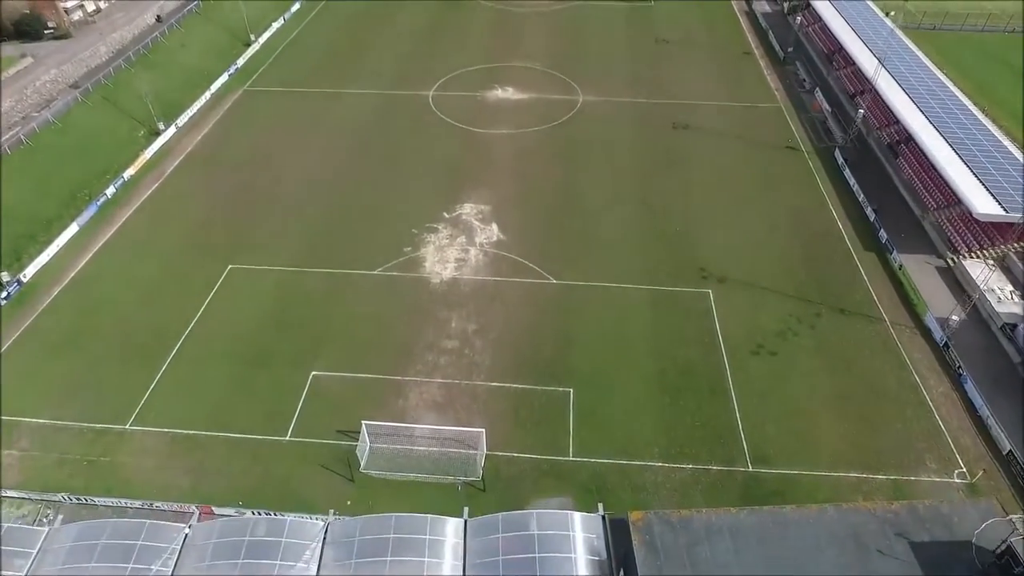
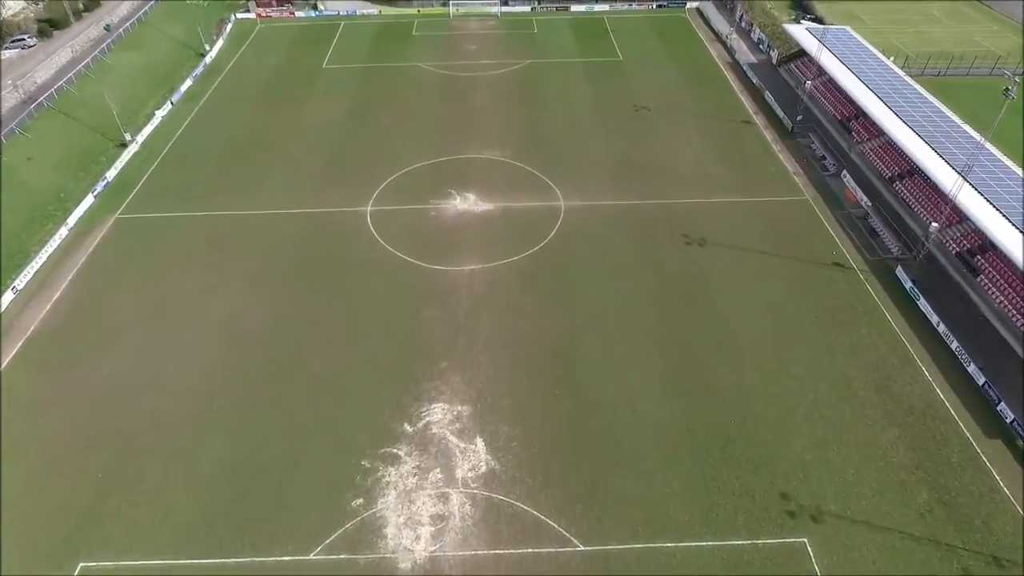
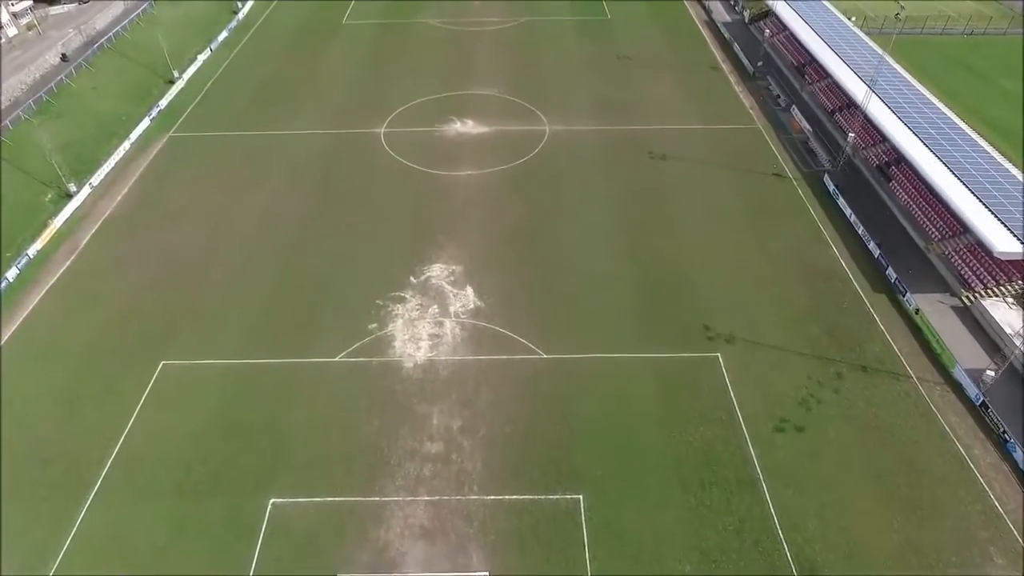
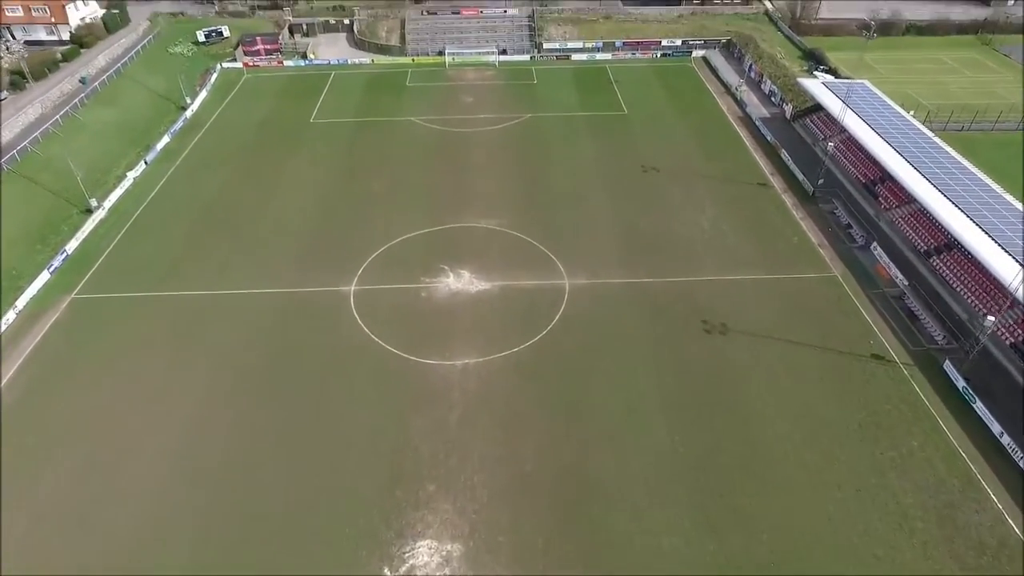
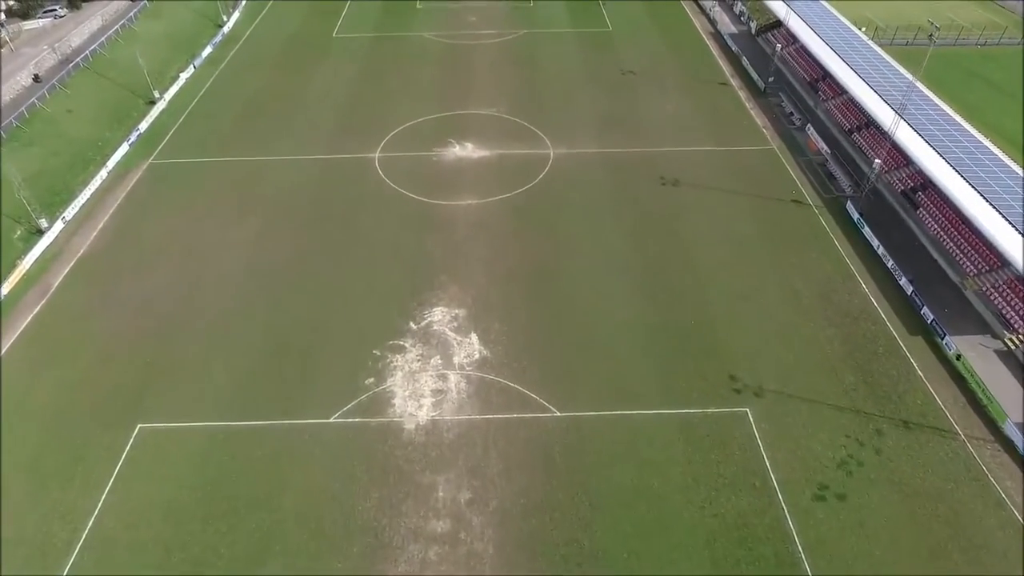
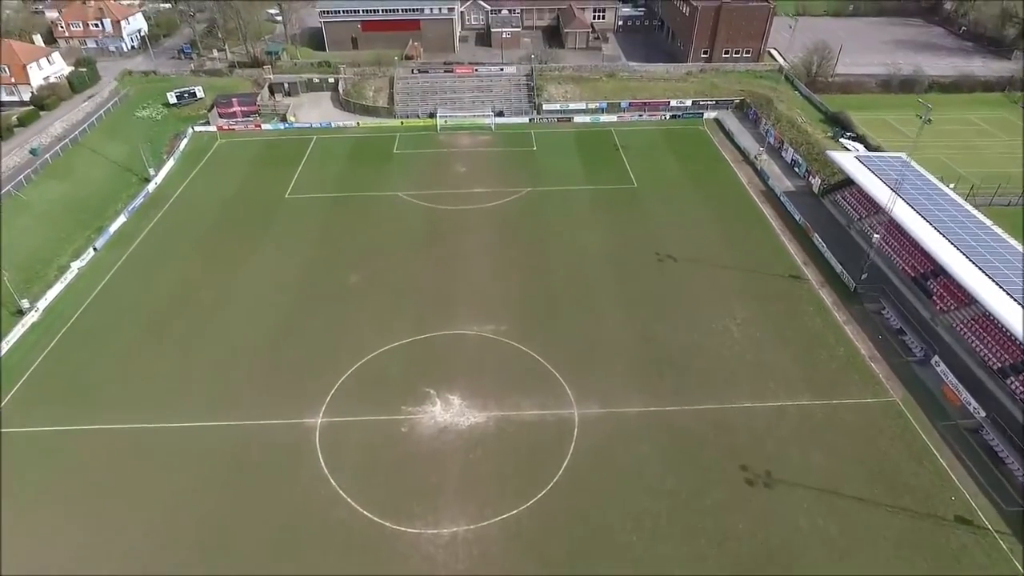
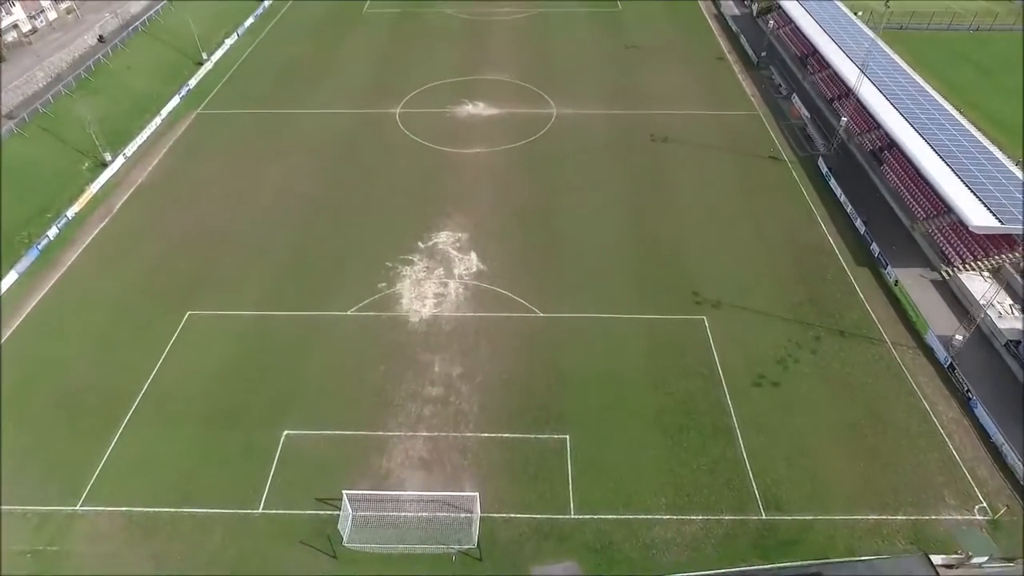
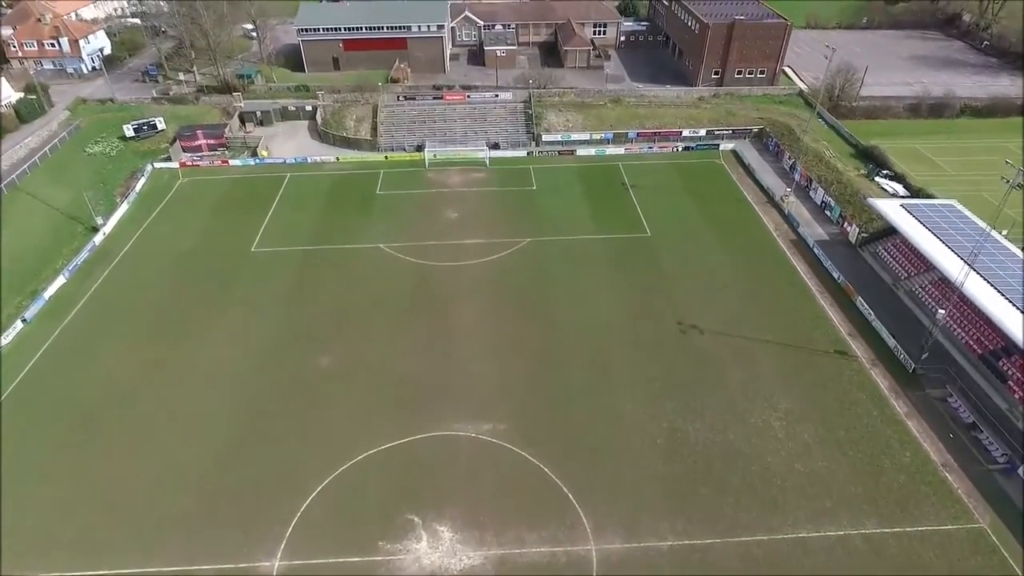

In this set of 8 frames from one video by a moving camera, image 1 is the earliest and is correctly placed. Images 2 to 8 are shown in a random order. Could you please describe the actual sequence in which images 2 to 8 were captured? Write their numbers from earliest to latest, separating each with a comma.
7, 3, 5, 2, 4, 6, 8
